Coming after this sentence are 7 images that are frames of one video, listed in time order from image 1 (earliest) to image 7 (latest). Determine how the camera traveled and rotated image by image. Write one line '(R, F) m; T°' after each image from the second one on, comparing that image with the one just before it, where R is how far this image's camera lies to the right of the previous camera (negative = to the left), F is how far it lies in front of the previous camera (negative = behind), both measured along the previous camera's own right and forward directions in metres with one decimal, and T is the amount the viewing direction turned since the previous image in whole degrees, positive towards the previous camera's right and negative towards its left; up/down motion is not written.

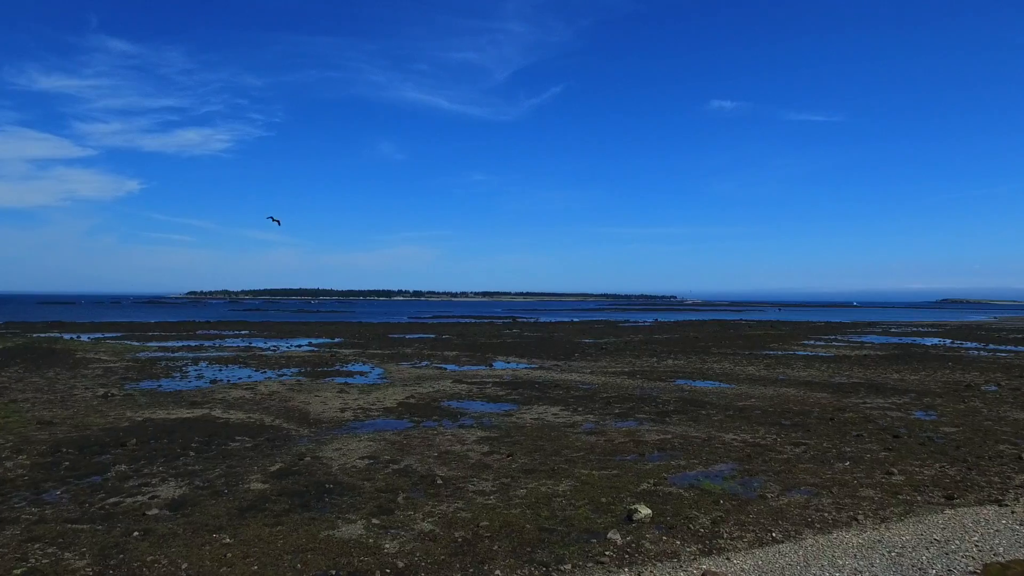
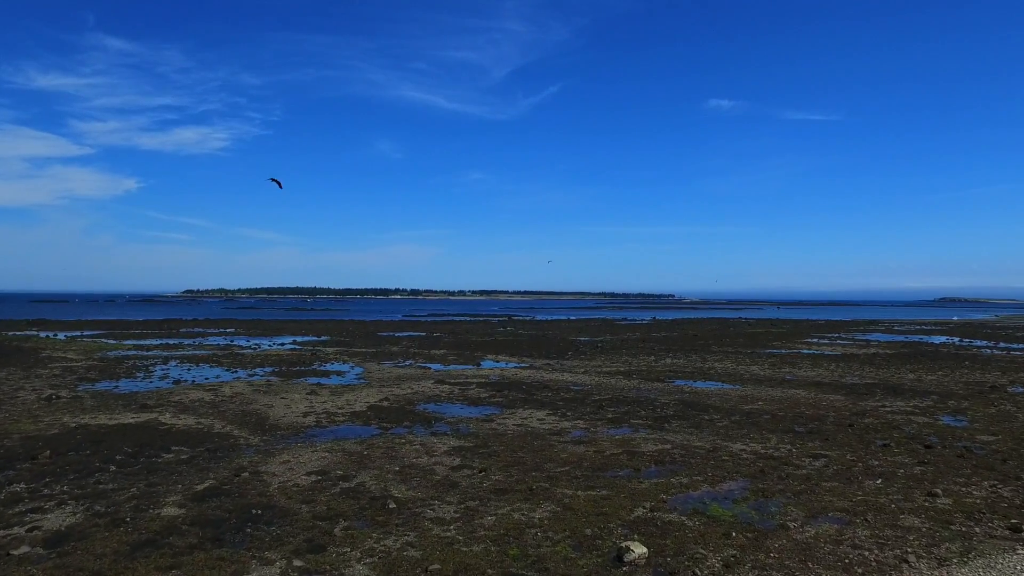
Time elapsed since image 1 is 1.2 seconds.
(+0.3, +1.7) m; 0°
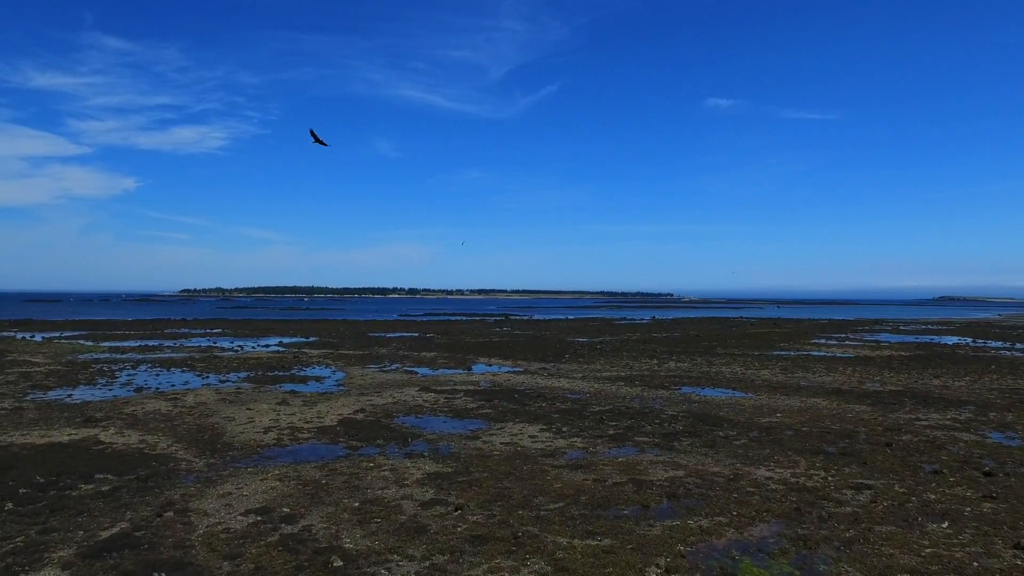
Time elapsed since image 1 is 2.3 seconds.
(+0.2, +1.8) m; 0°
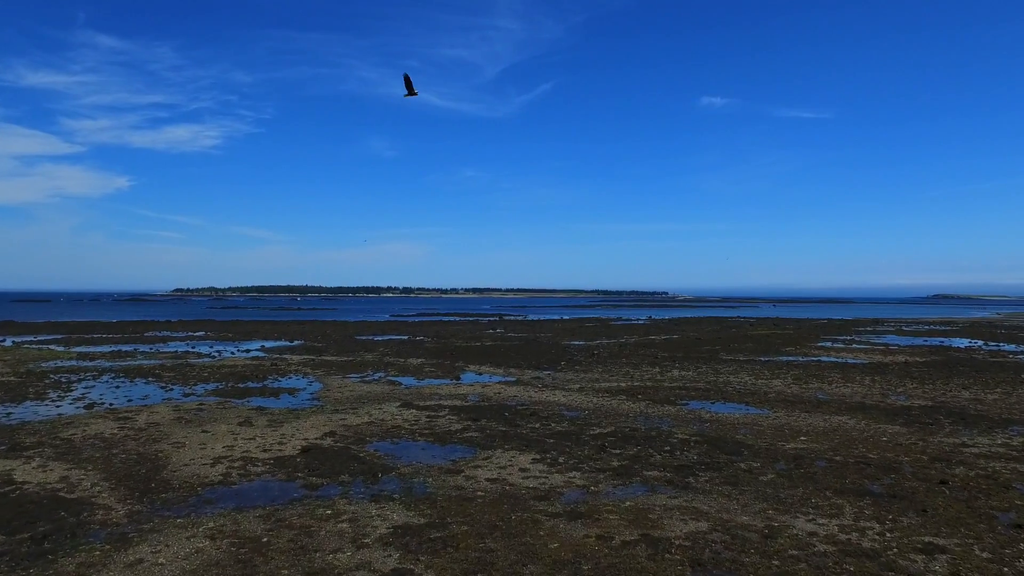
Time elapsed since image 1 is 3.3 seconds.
(+0.1, +1.9) m; 0°
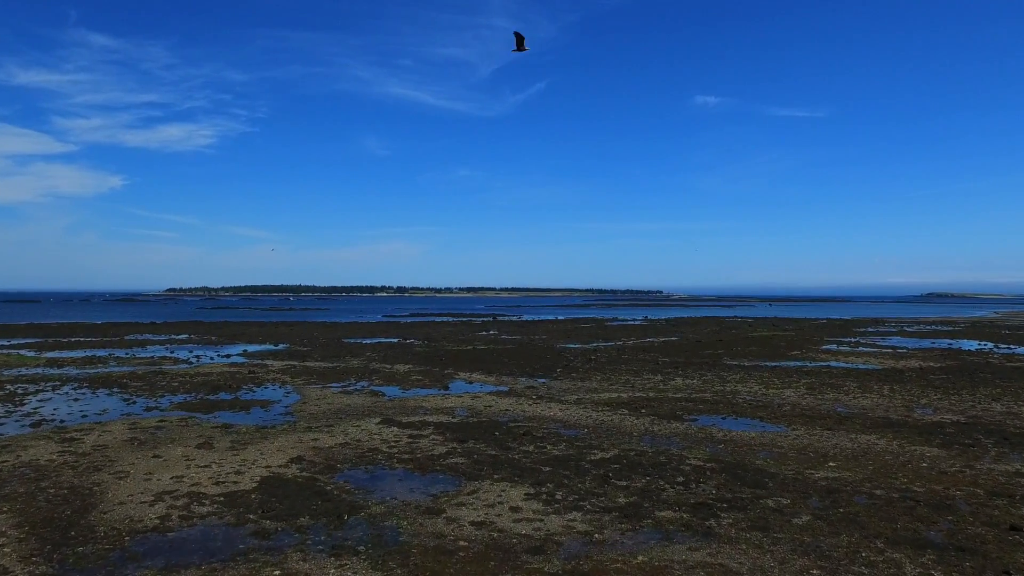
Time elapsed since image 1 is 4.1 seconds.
(+0.1, +1.7) m; 0°
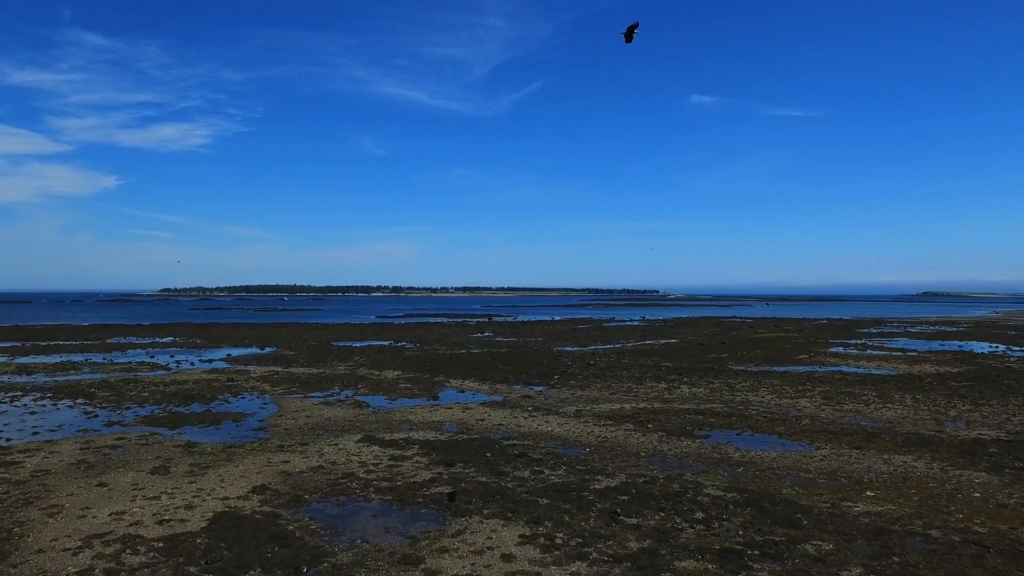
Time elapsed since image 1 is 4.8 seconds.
(+0.1, +1.6) m; 0°
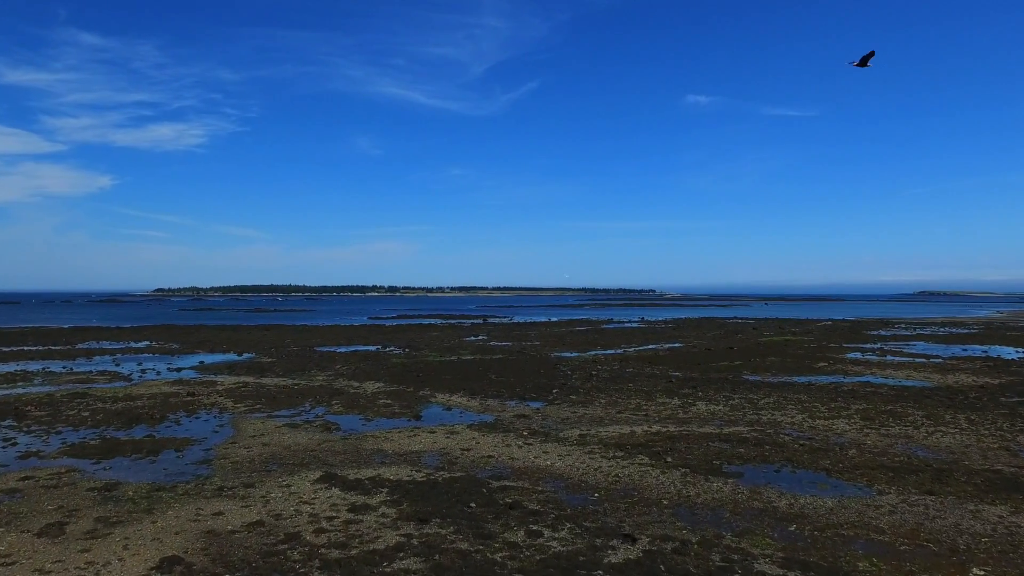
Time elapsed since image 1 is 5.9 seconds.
(+0.1, +2.7) m; 0°
